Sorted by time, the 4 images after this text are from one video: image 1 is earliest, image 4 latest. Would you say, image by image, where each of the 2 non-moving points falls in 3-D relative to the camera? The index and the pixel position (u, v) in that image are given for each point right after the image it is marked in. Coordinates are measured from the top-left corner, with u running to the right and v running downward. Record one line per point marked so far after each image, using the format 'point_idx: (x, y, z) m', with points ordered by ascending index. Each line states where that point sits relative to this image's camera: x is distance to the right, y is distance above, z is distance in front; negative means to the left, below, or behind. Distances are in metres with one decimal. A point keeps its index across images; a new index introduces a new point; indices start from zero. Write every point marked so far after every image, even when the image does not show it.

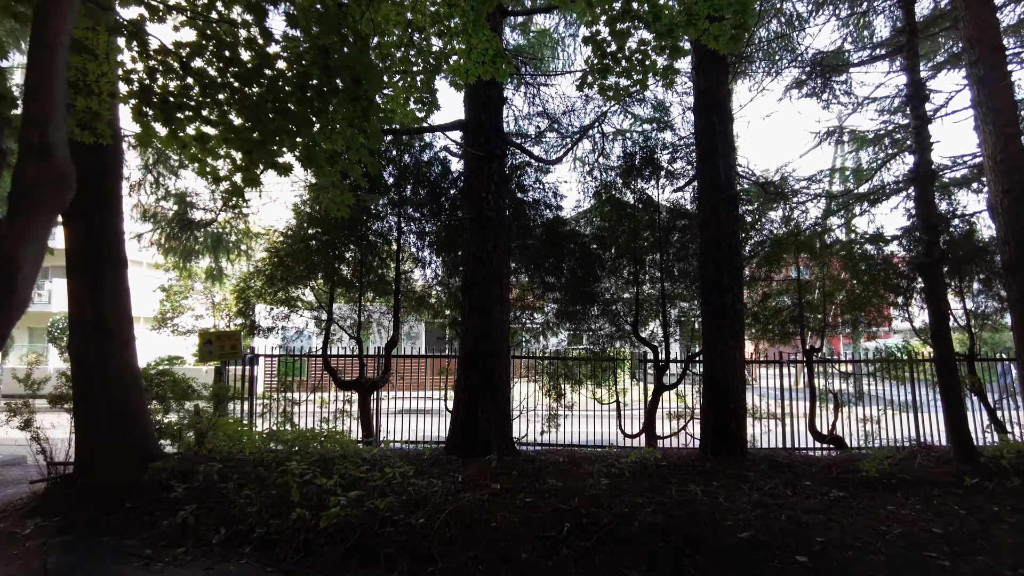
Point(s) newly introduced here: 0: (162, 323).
0: (-10.4, -1.1, +19.7) m
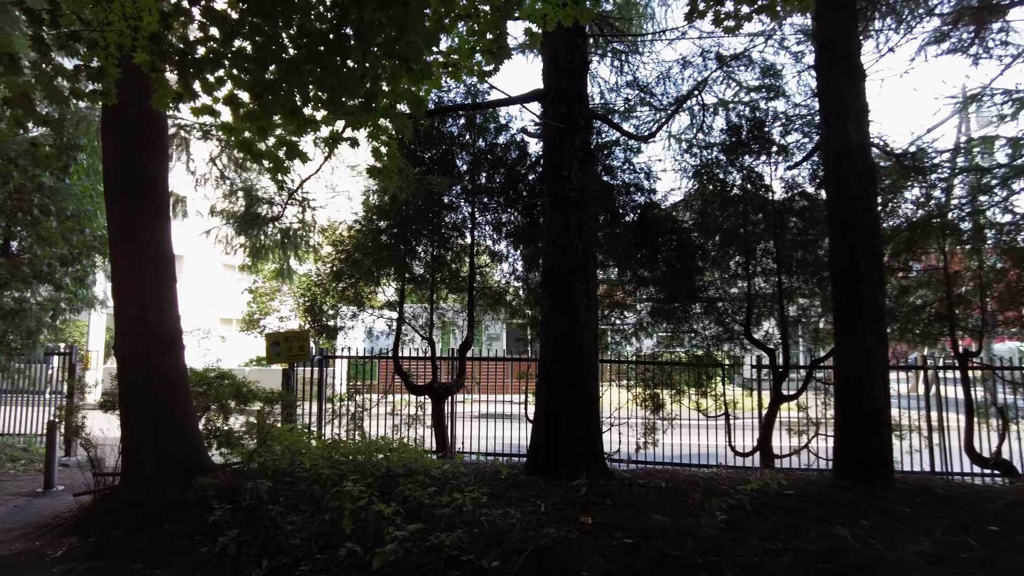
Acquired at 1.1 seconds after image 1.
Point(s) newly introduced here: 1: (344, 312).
0: (-7.9, -1.1, +19.8) m
1: (-2.4, -0.4, +9.6) m
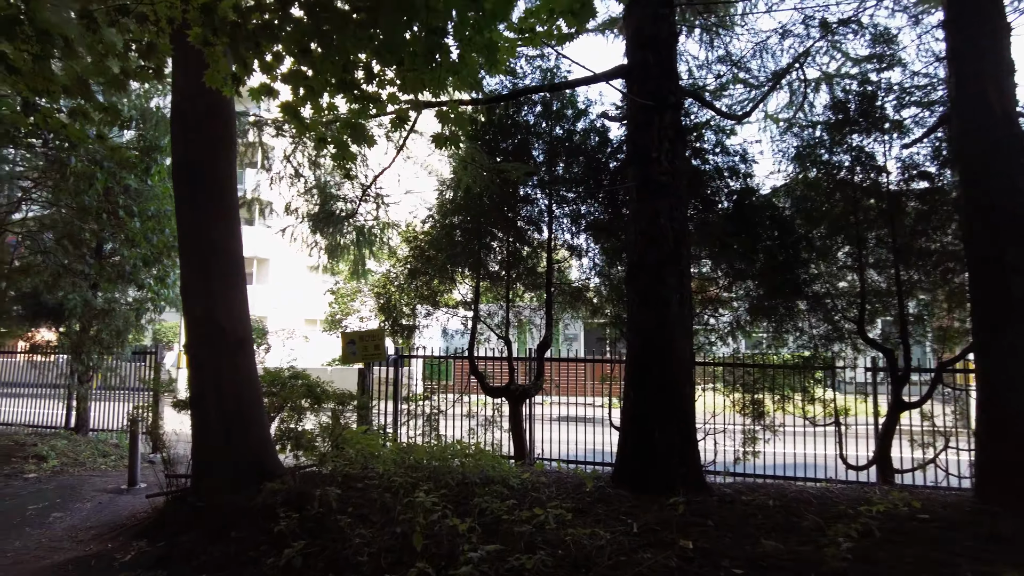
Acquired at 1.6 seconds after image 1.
0: (-5.5, -1.1, +20.0) m
1: (-1.3, -0.4, +9.2) m
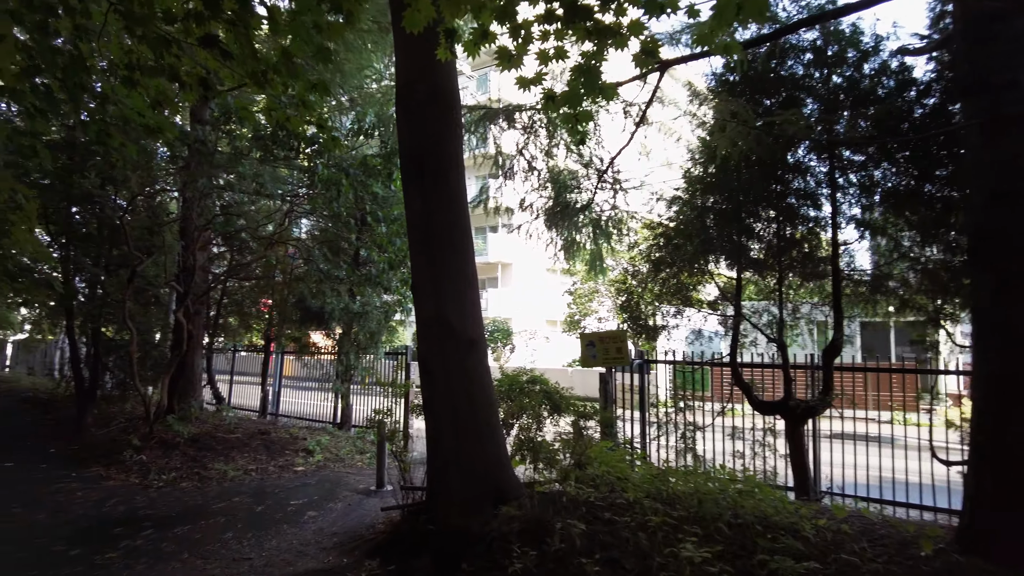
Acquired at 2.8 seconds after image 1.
0: (+1.8, -1.1, +19.6) m
1: (+1.9, -0.3, +8.1) m
